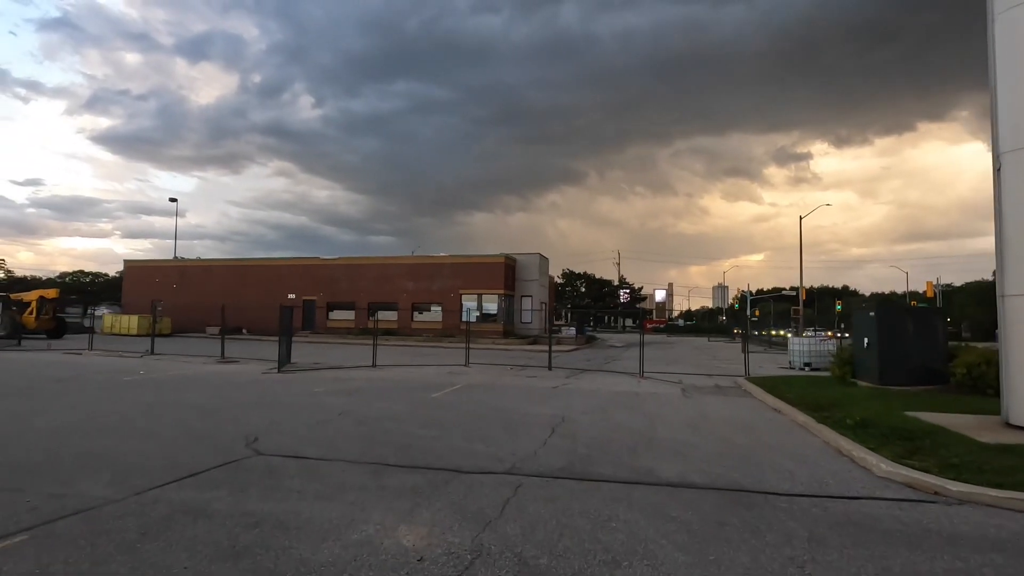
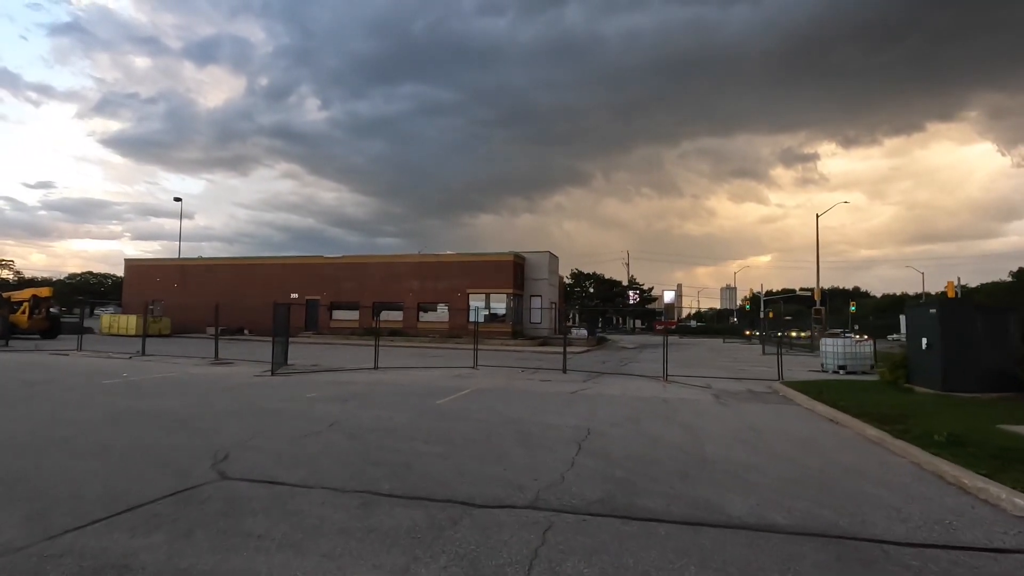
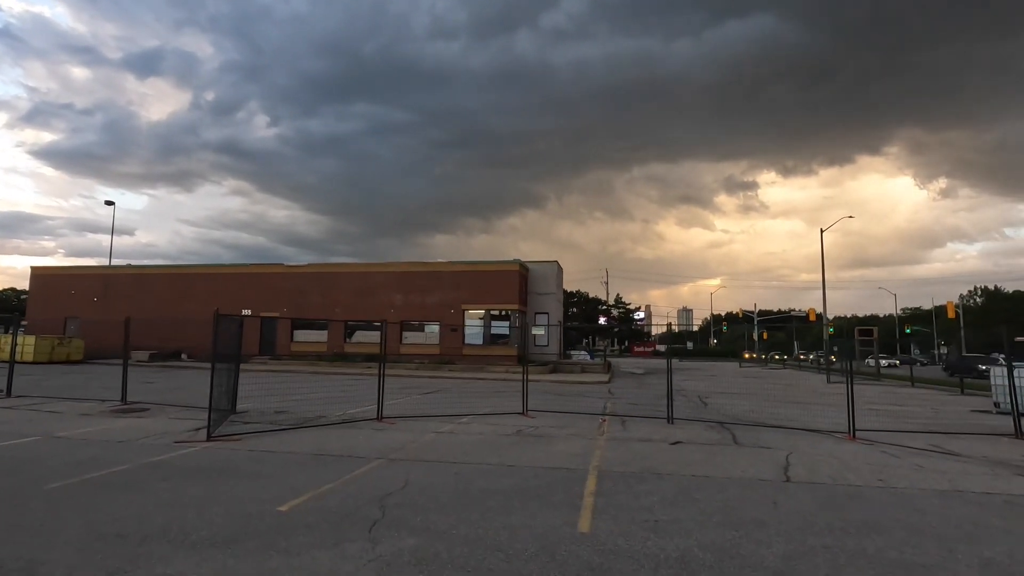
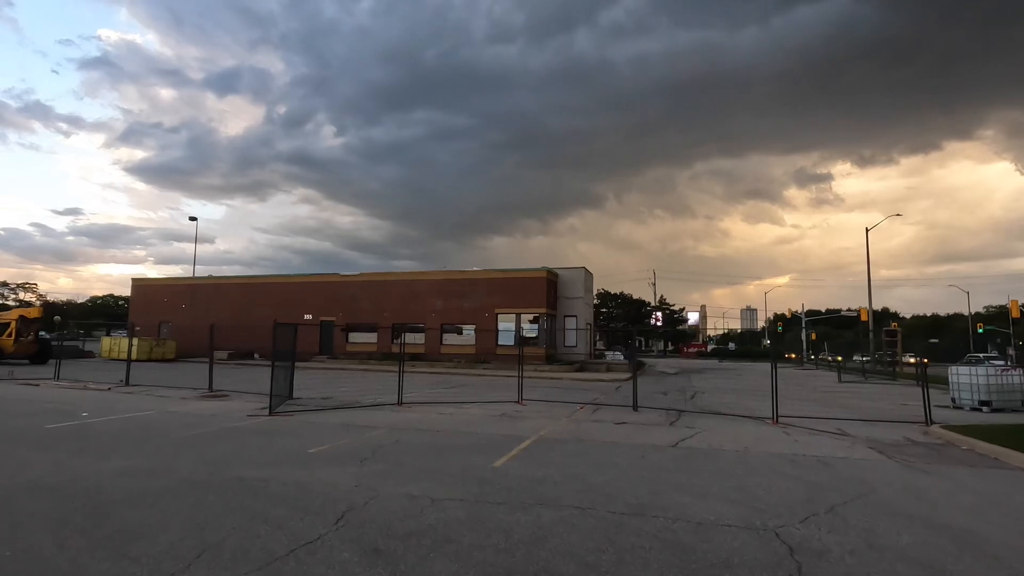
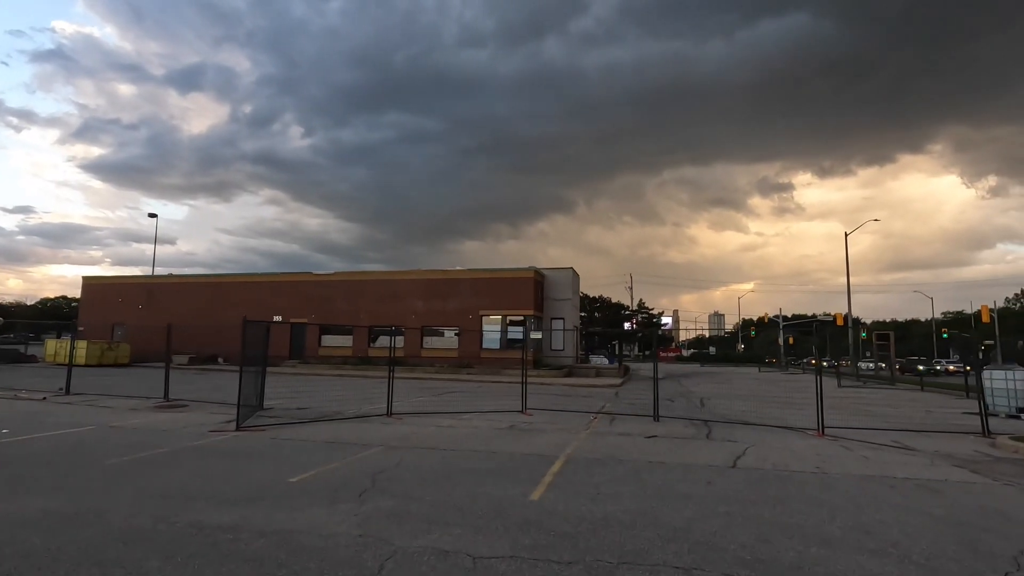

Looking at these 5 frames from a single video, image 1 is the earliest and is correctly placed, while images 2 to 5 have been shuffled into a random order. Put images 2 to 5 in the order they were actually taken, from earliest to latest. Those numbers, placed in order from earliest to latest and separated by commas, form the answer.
2, 4, 5, 3
